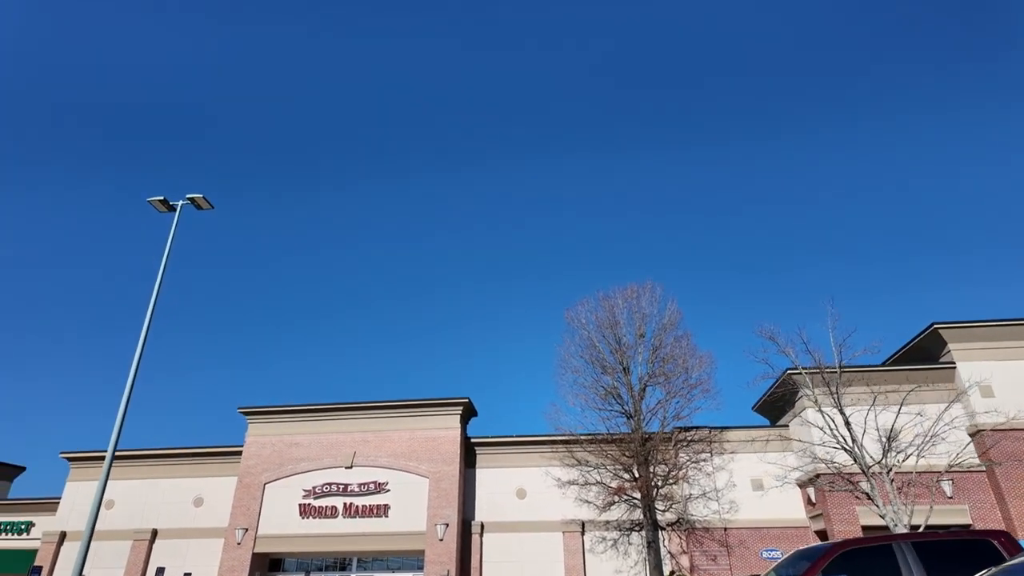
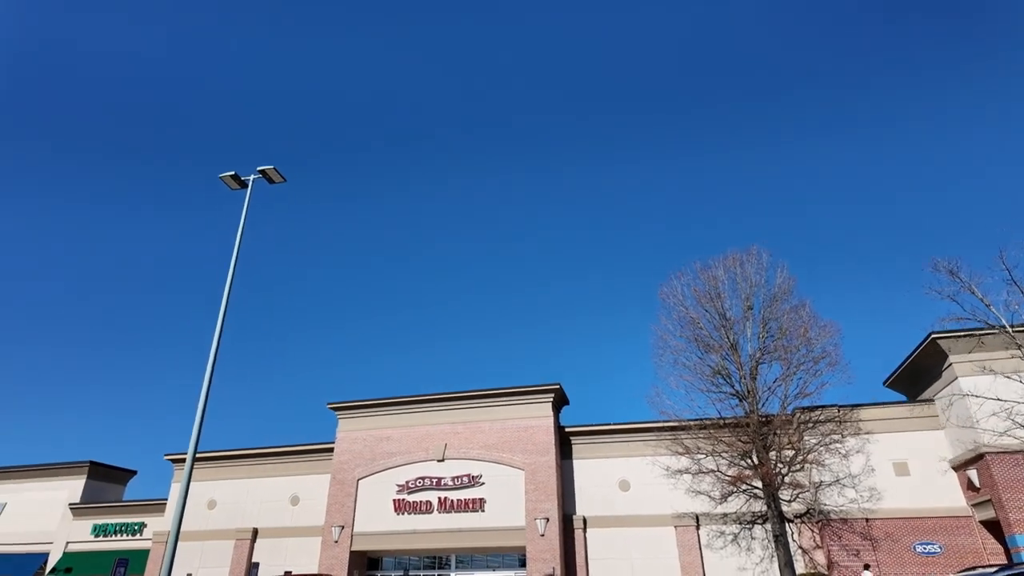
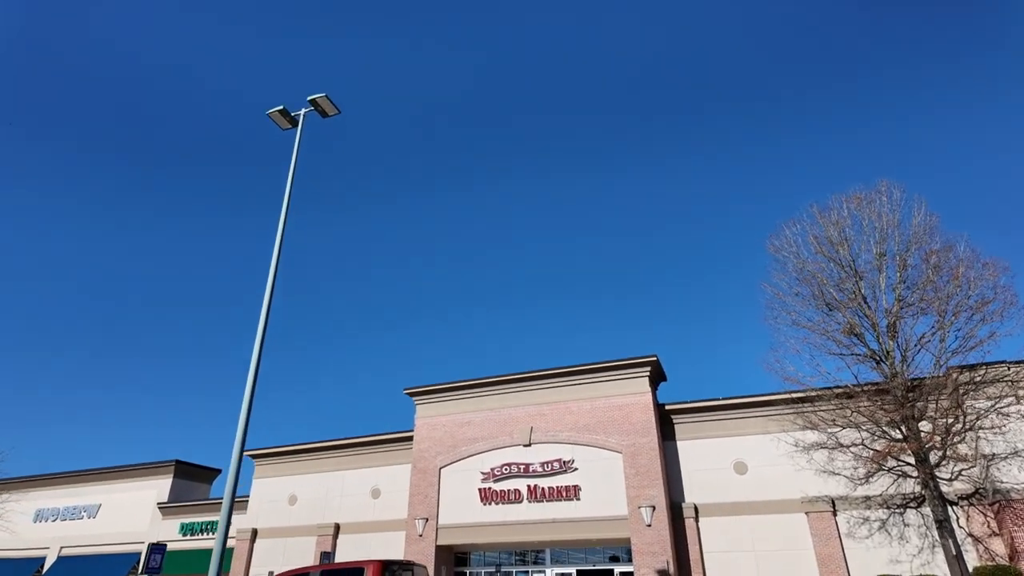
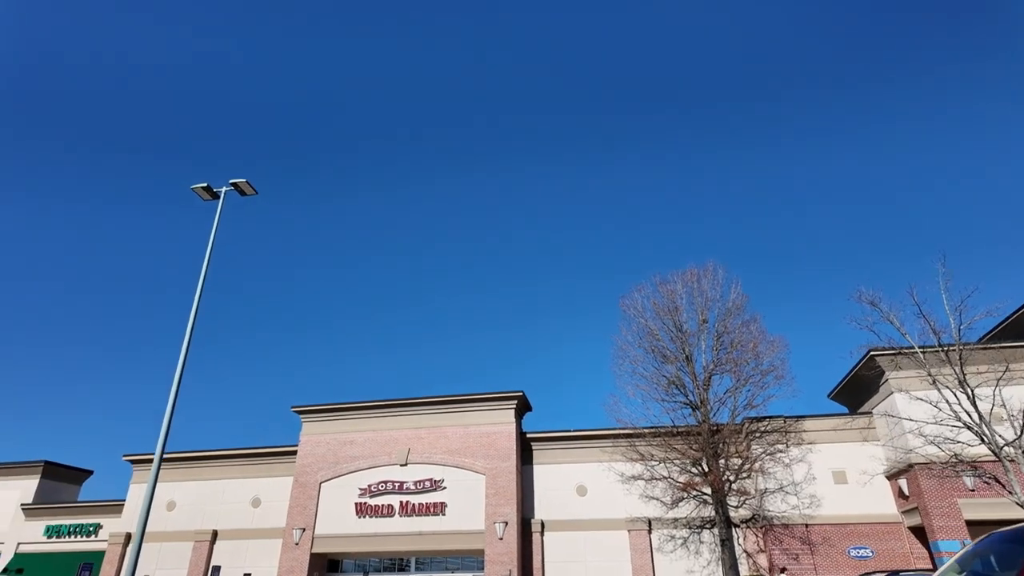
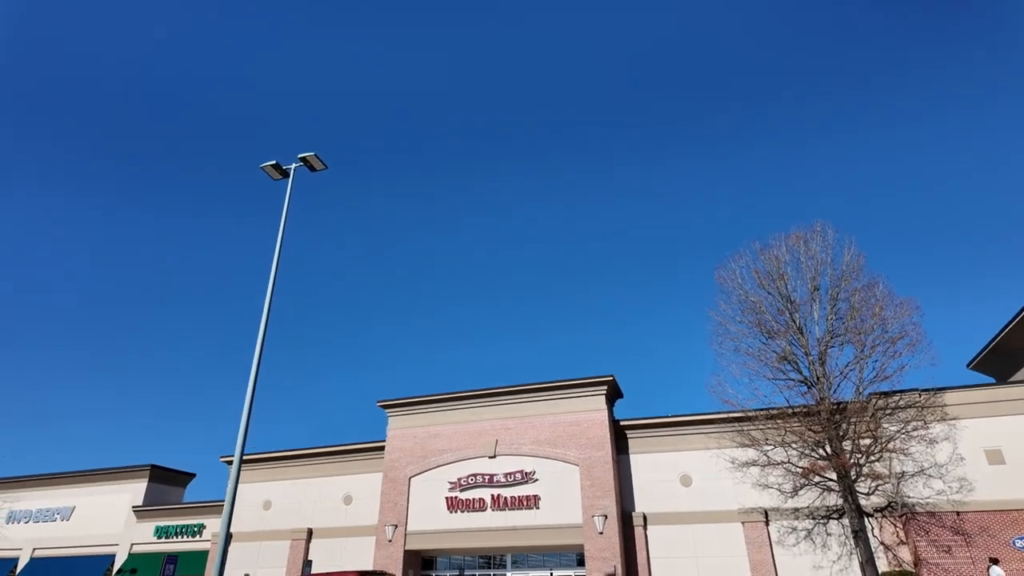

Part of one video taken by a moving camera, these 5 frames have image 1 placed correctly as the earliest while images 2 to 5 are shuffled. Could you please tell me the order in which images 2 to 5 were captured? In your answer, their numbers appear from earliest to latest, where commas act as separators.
4, 2, 5, 3
